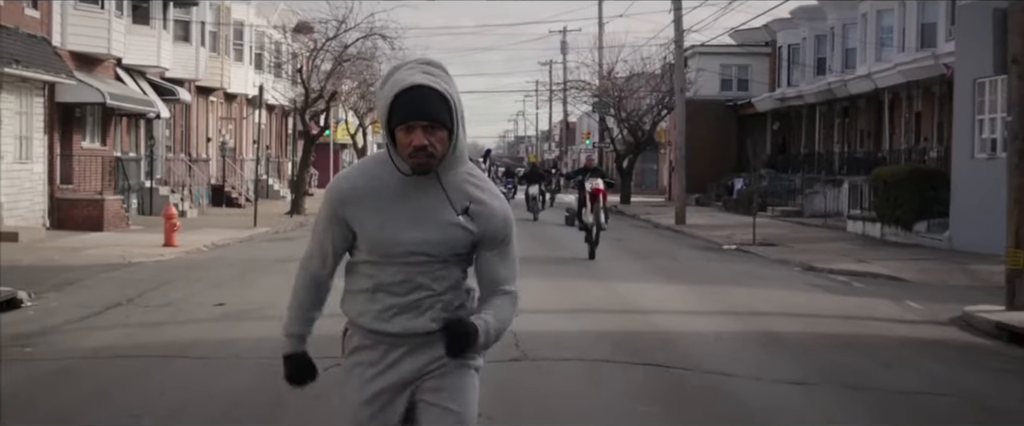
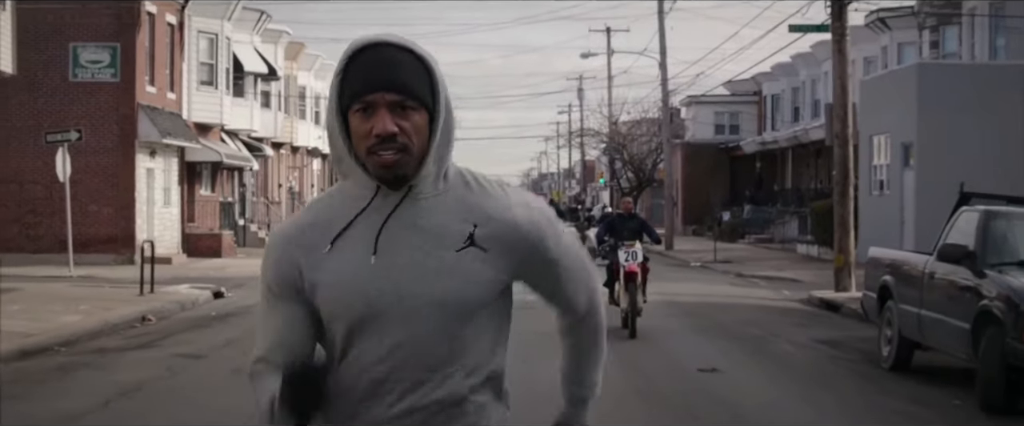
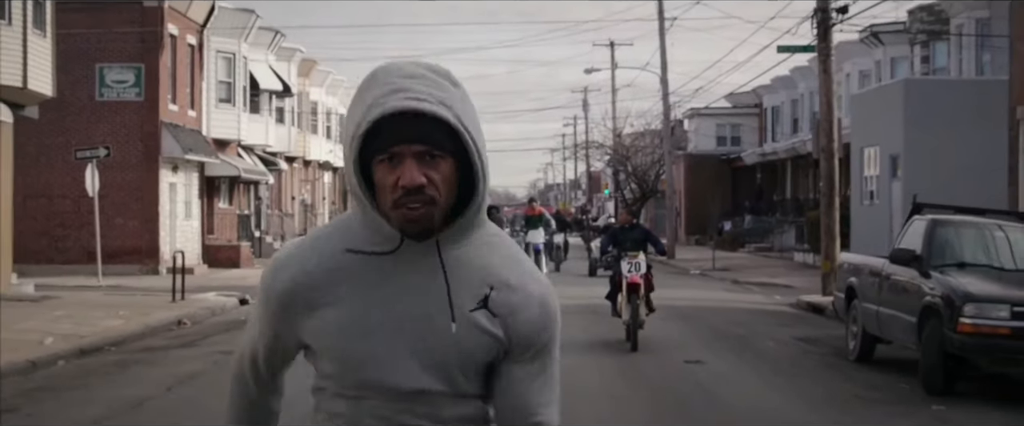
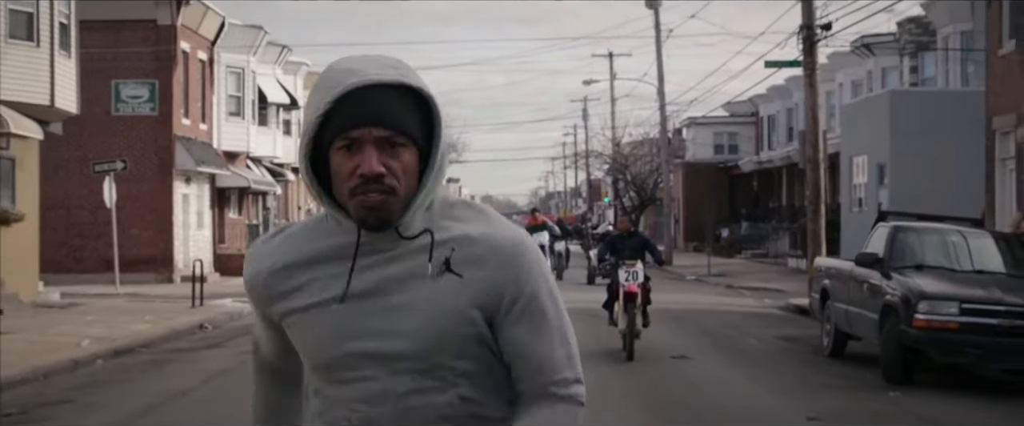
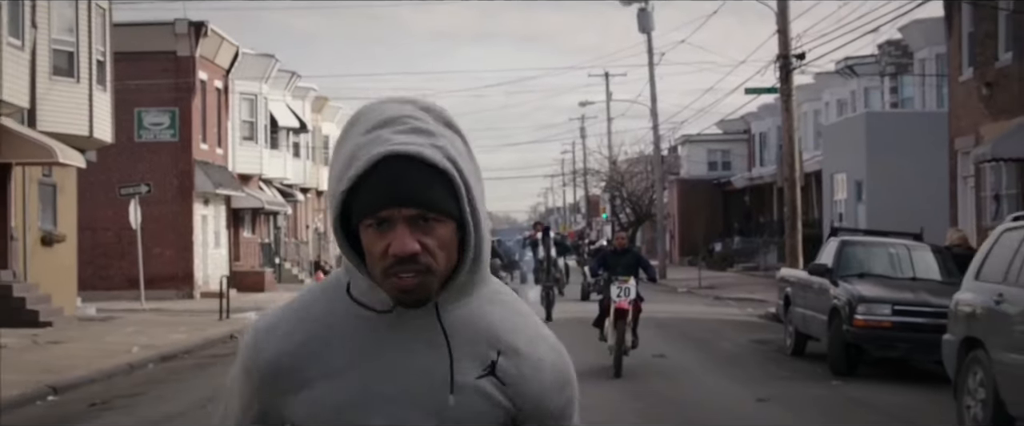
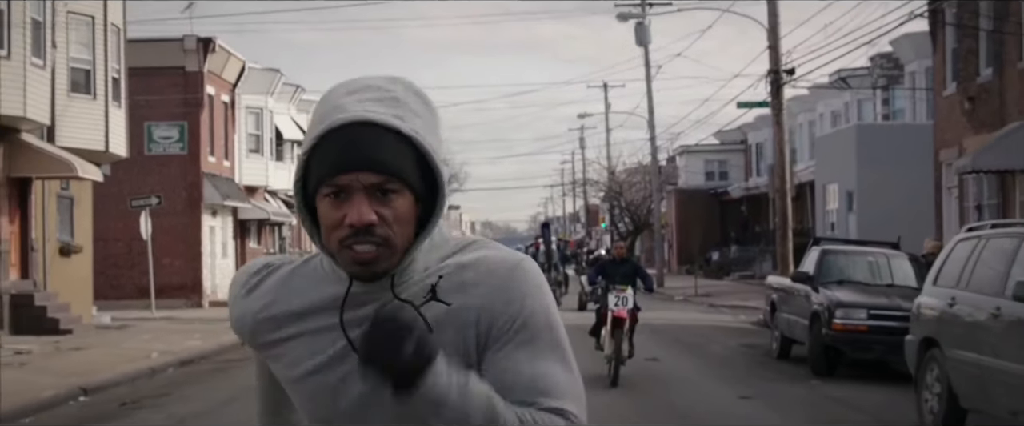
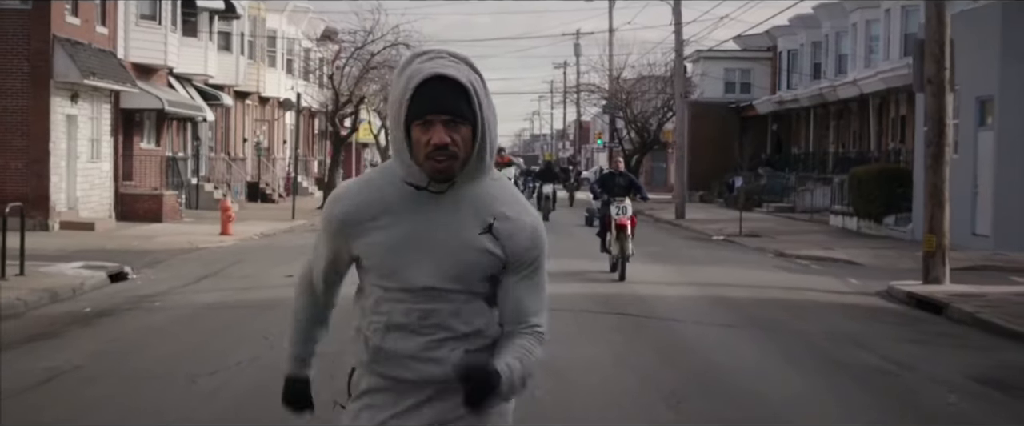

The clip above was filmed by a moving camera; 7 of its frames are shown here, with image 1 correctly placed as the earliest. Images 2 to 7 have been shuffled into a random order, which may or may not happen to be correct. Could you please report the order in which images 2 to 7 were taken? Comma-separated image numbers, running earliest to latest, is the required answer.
7, 2, 3, 4, 5, 6
